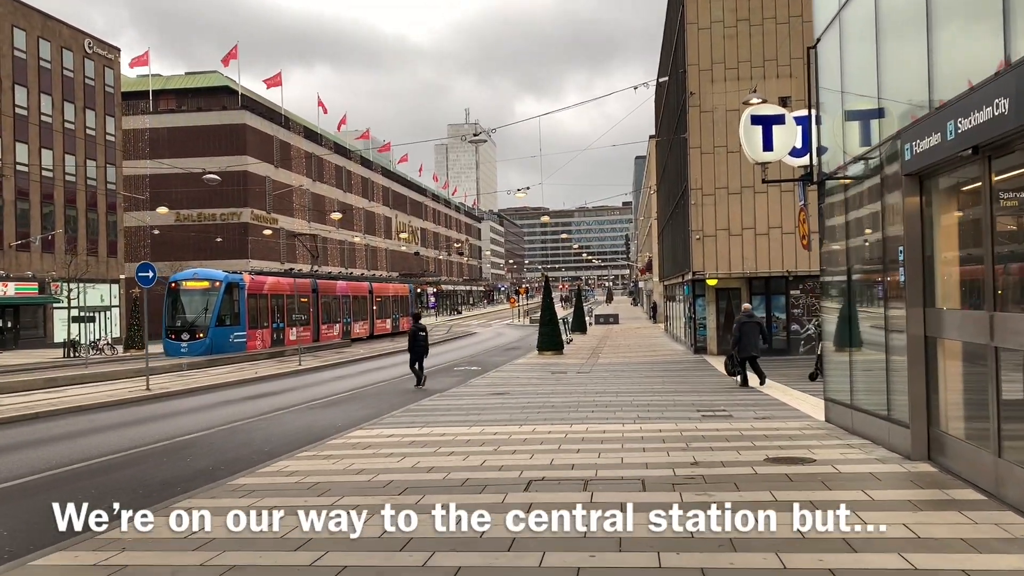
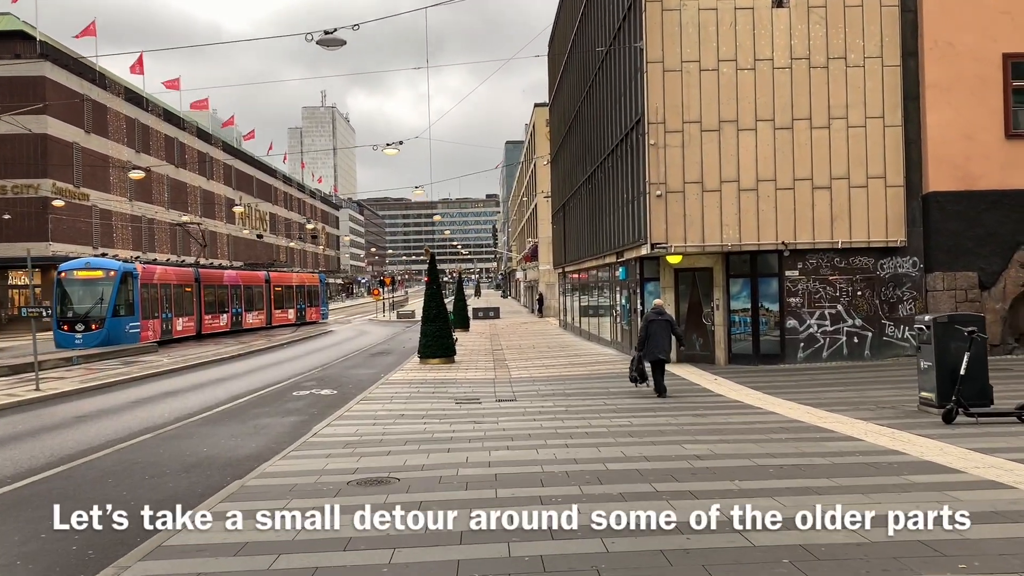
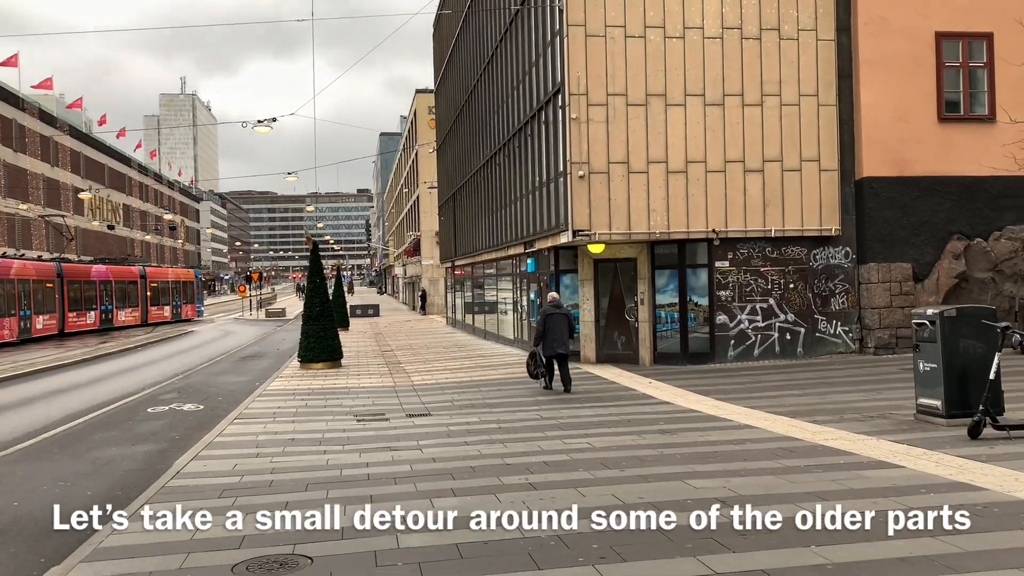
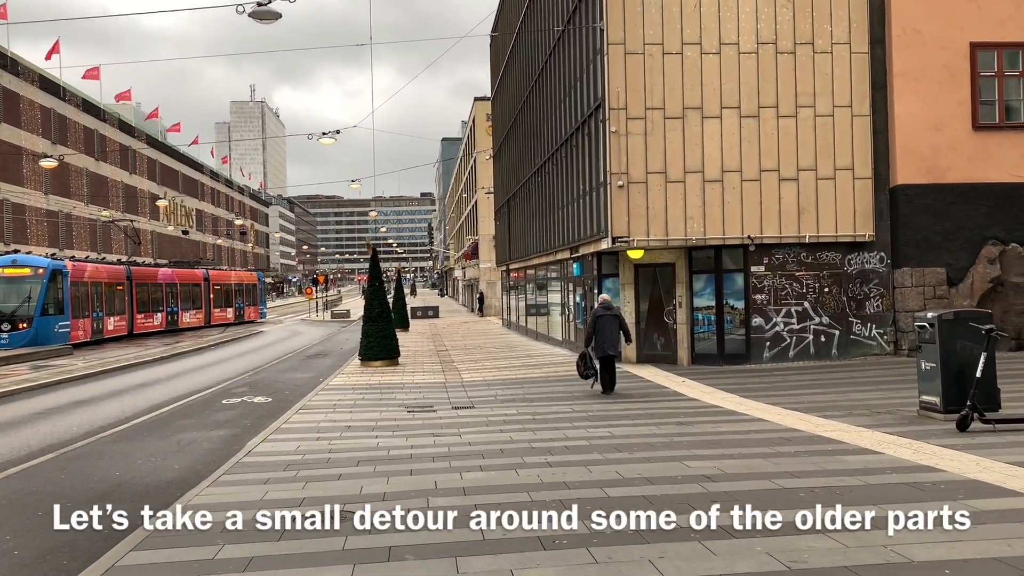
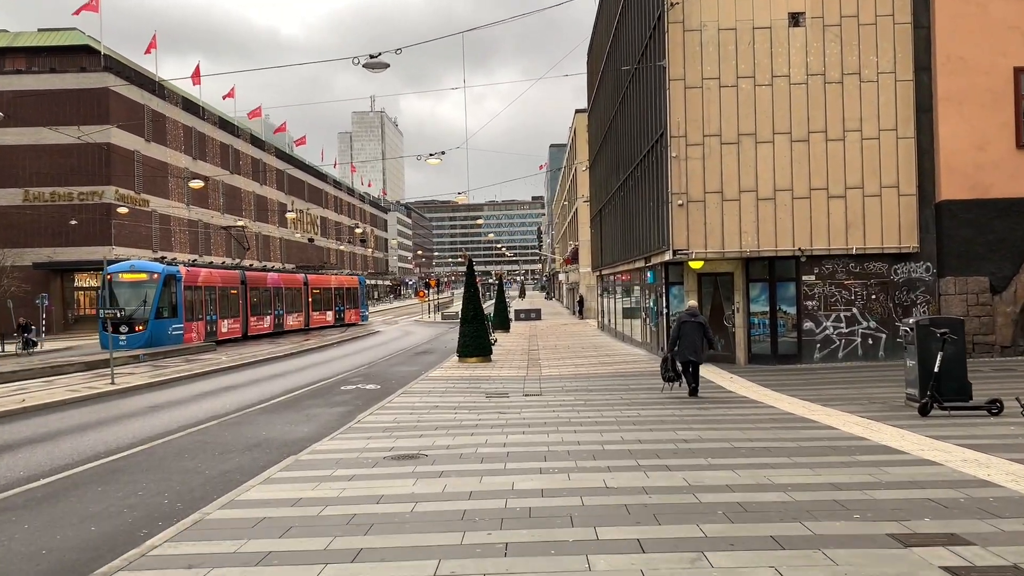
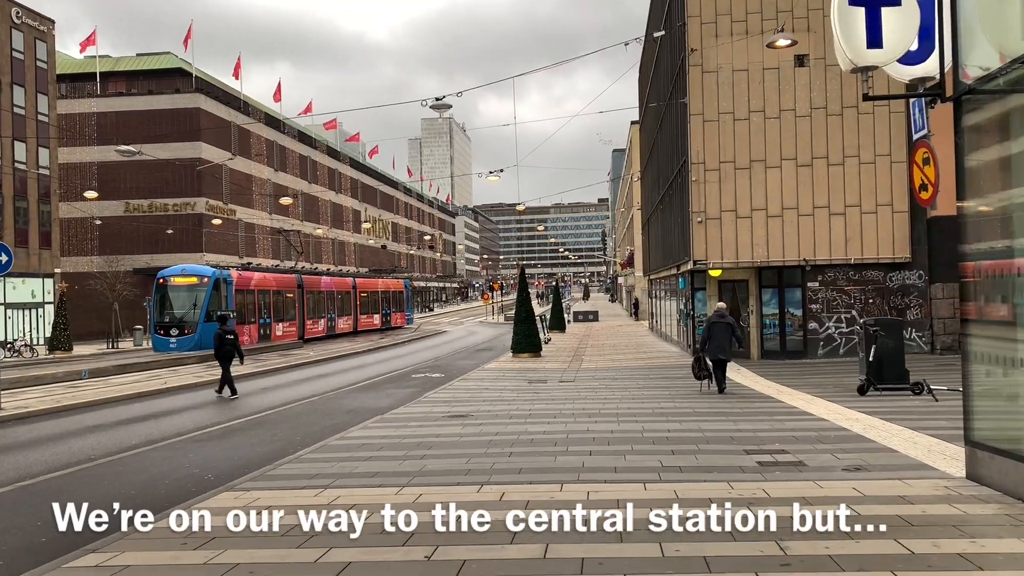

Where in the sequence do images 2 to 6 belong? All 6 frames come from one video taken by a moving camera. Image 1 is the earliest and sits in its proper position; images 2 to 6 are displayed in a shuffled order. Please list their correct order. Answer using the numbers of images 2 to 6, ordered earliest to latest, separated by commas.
6, 5, 2, 4, 3
